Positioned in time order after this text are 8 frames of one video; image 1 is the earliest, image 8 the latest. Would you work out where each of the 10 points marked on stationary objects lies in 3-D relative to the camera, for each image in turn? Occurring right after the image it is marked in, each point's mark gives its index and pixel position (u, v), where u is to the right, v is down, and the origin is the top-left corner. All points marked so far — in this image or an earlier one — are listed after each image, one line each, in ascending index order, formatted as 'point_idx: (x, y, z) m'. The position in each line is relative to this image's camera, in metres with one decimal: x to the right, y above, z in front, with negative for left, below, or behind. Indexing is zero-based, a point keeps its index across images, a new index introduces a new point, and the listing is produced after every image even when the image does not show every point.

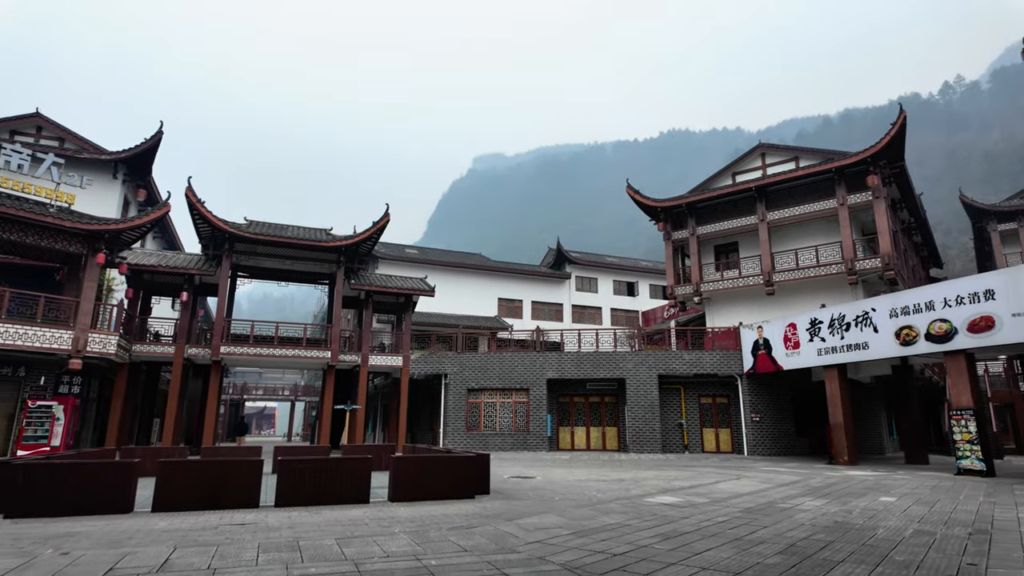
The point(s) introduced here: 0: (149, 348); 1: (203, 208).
0: (-11.3, -1.9, +17.3) m
1: (-9.7, +2.5, +17.3) m
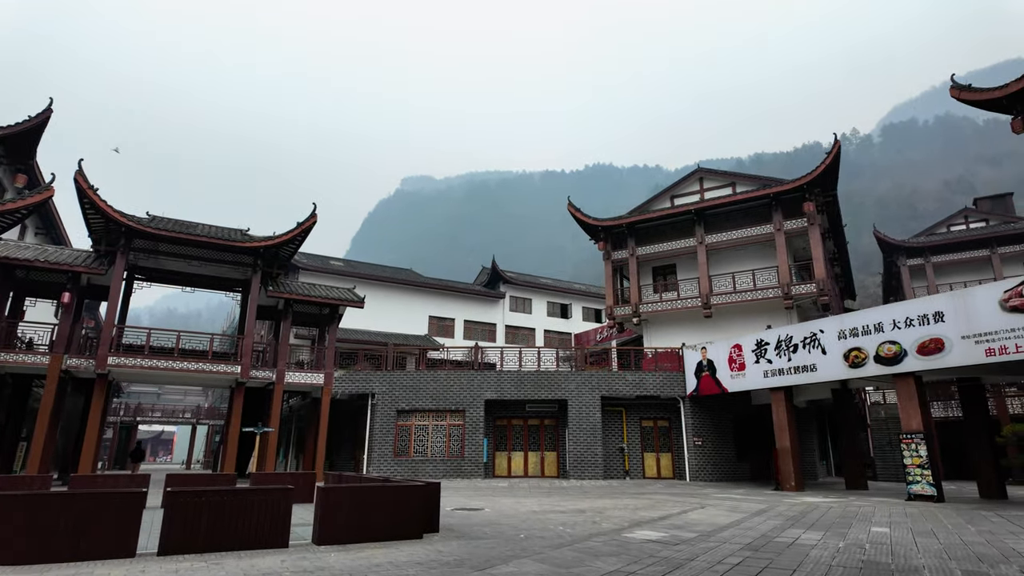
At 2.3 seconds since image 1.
0: (-13.0, -1.8, +14.4) m
1: (-11.2, +2.5, +14.8) m
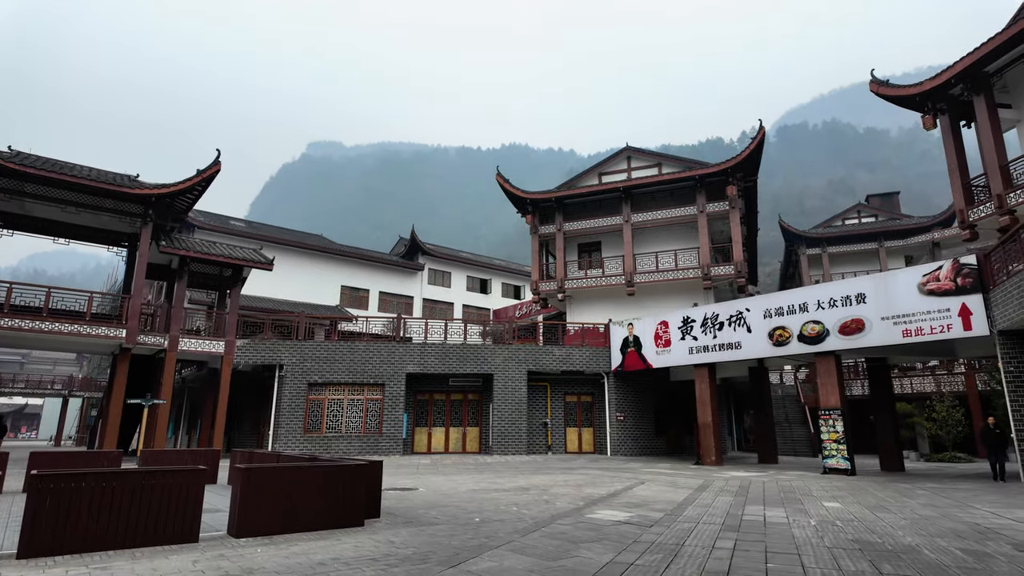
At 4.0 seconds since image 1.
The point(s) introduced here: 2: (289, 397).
0: (-14.5, -0.5, +11.5) m
1: (-12.7, +3.8, +12.0) m
2: (-6.7, -3.3, +16.8) m
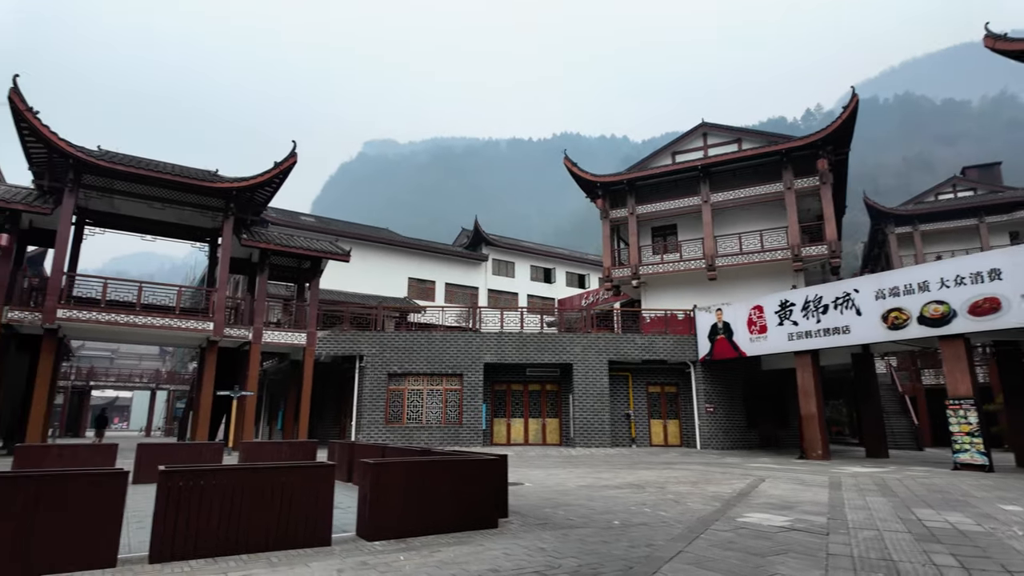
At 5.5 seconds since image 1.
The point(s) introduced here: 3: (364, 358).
0: (-12.6, -0.5, +12.2) m
1: (-10.8, +3.9, +12.5) m
2: (-4.3, -3.0, +16.8) m
3: (-4.5, -2.1, +17.1) m
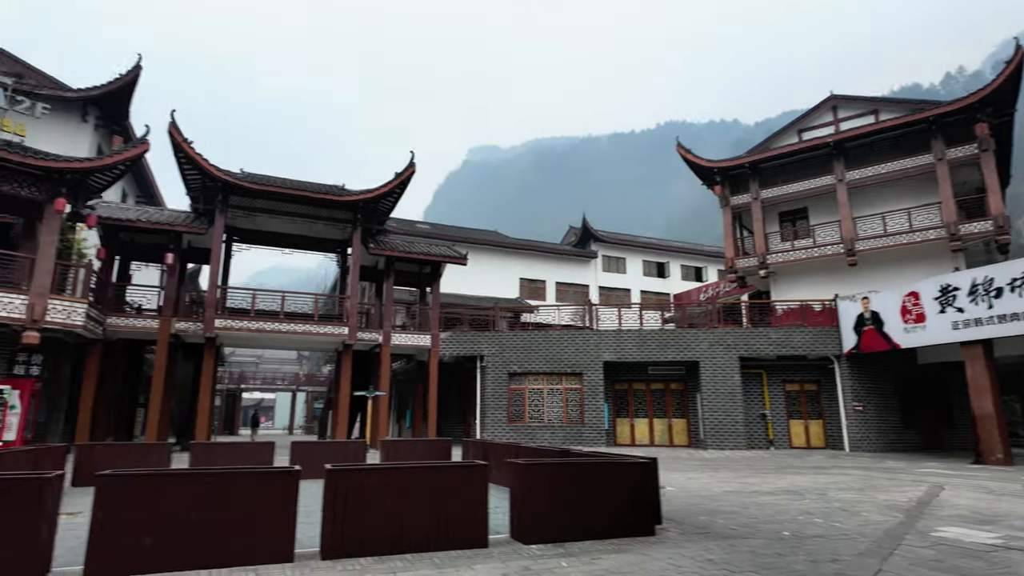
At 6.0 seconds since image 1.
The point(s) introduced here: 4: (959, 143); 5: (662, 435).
0: (-9.8, -0.9, +14.2) m
1: (-8.1, +3.5, +14.1) m
2: (-0.6, -3.1, +17.1) m
3: (-0.9, -2.2, +17.4) m
4: (+14.8, +4.8, +18.2) m
5: (+4.5, -4.5, +17.0) m
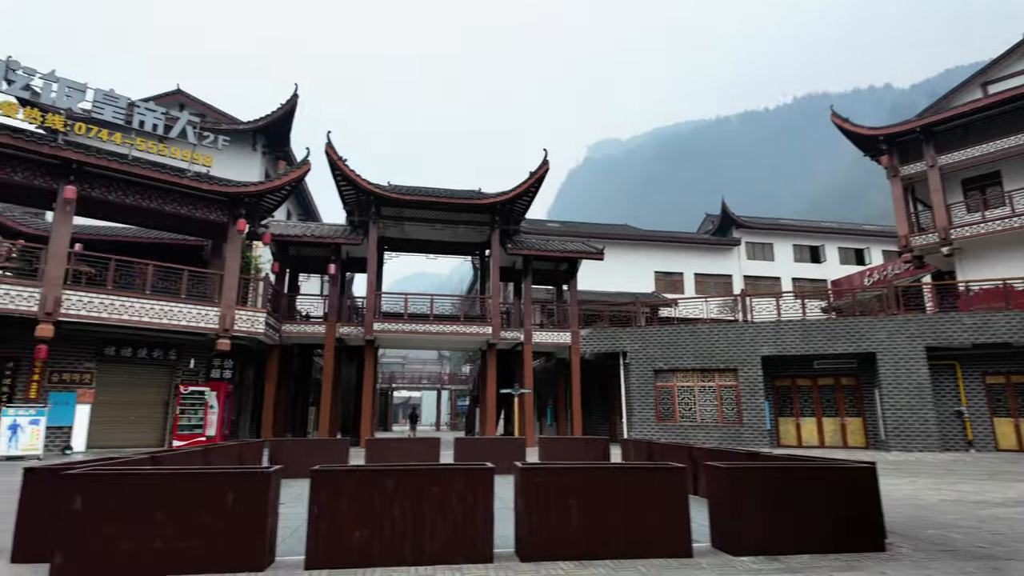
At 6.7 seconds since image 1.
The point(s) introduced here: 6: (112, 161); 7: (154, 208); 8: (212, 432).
0: (-5.9, -1.1, +15.6) m
1: (-4.6, +3.3, +15.2) m
2: (+3.7, -2.9, +16.5) m
3: (+3.5, -2.0, +16.8) m
4: (+18.6, +5.7, +14.1) m
5: (+8.8, -4.1, +15.3) m
6: (-8.8, +2.8, +12.2) m
7: (-8.4, +1.9, +13.1) m
8: (-7.4, -3.5, +13.8) m
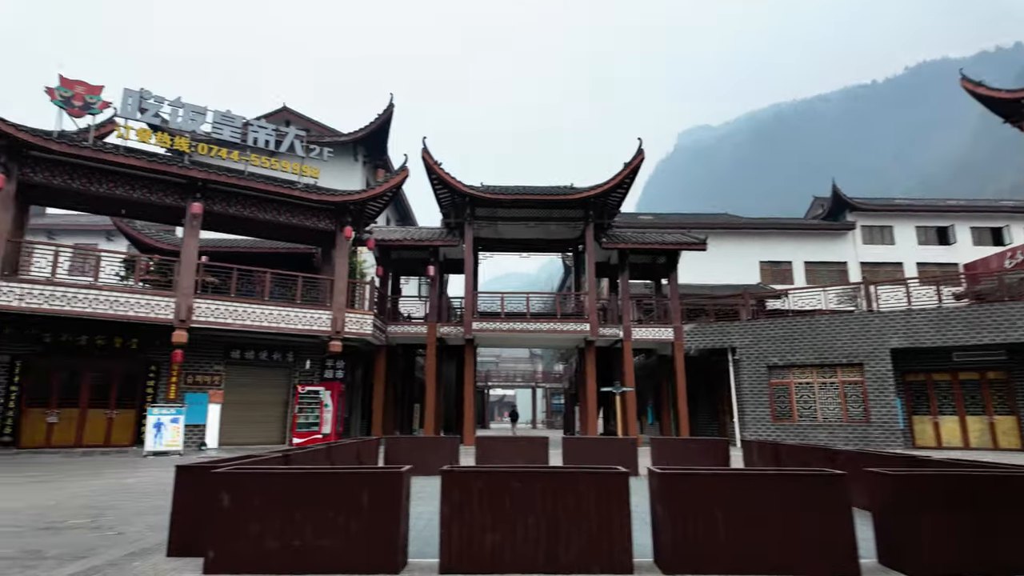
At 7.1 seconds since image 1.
0: (-3.2, -1.2, +16.0) m
1: (-2.0, +3.3, +15.4) m
2: (+6.6, -2.6, +15.4) m
3: (+6.4, -1.7, +15.8) m
4: (+20.6, +6.4, +11.0) m
5: (+11.5, -3.7, +13.5) m
6: (-6.6, +2.6, +13.0) m
7: (-6.0, +1.7, +13.9) m
8: (-4.8, -3.7, +14.4) m
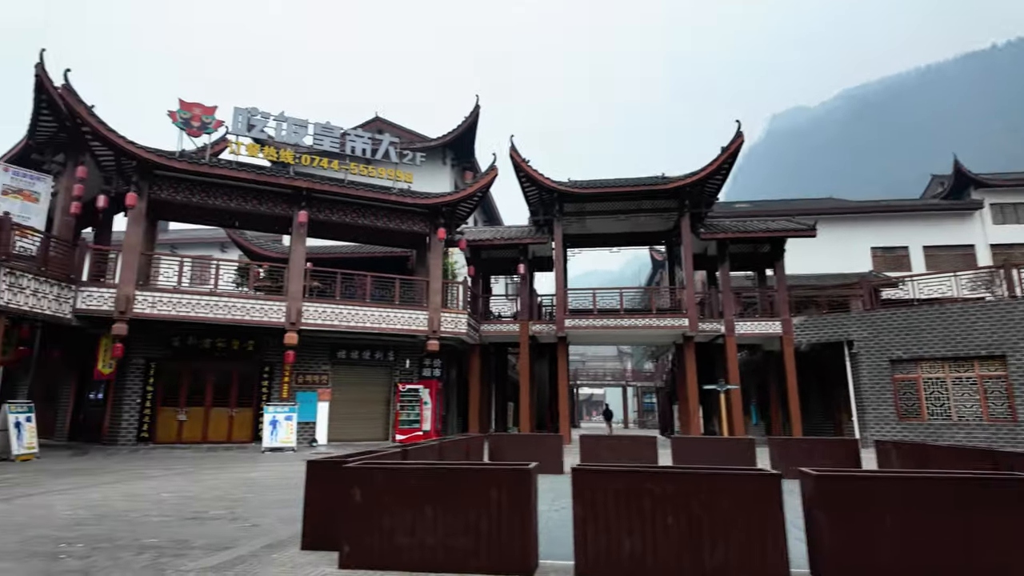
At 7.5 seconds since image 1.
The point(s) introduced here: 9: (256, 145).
0: (-0.5, -1.2, +16.1) m
1: (+0.4, +3.4, +15.3) m
2: (+9.1, -2.3, +14.2) m
3: (+9.0, -1.4, +14.6) m
4: (+22.2, +7.1, +7.9) m
5: (+13.7, -3.2, +11.6) m
6: (-4.4, +2.5, +13.6) m
7: (-3.7, +1.6, +14.3) m
8: (-2.3, -3.7, +14.7) m
9: (-6.4, +3.6, +13.9) m
